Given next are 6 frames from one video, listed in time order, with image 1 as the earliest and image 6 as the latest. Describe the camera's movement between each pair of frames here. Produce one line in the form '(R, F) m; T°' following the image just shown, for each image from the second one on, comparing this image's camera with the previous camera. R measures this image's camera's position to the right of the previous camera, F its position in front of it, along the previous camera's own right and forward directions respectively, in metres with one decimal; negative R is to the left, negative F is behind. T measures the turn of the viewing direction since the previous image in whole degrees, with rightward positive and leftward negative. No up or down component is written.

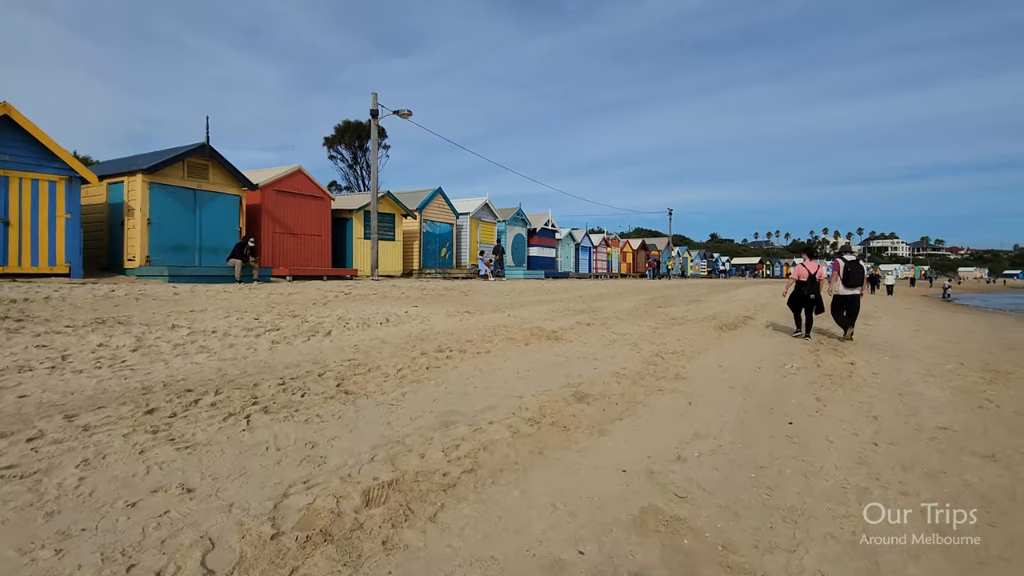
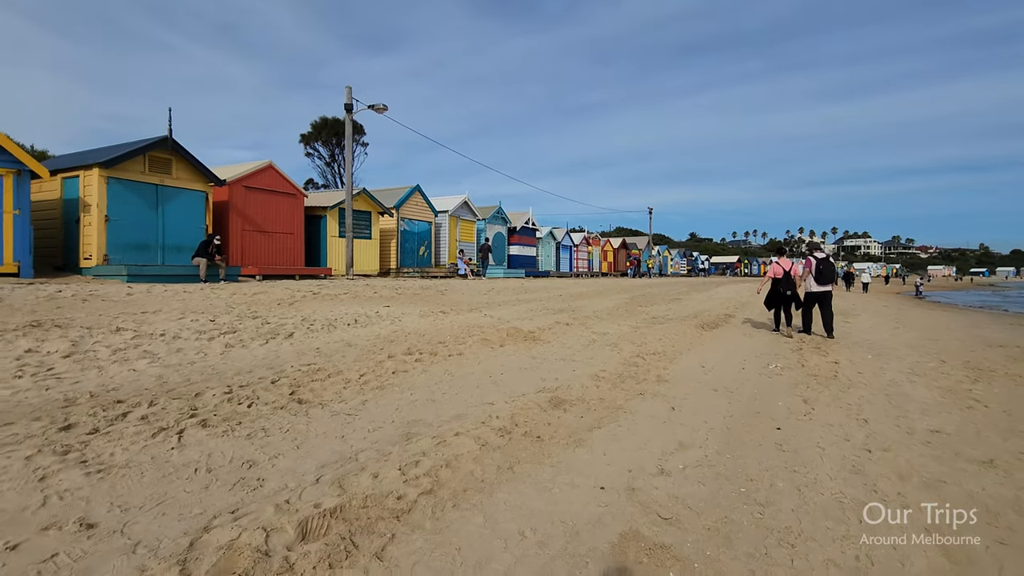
(+0.1, +0.5) m; +2°
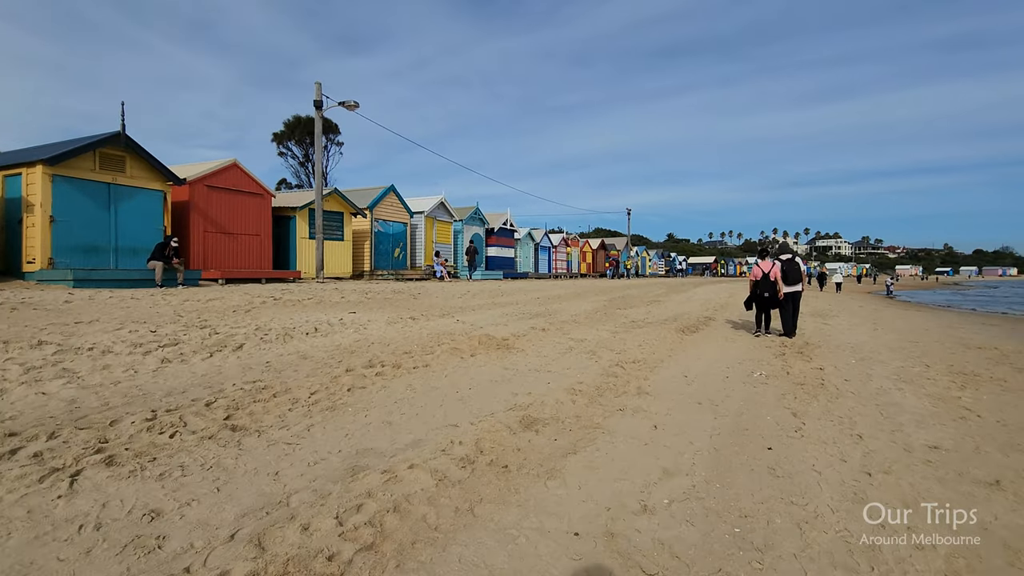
(+0.1, +0.6) m; +2°
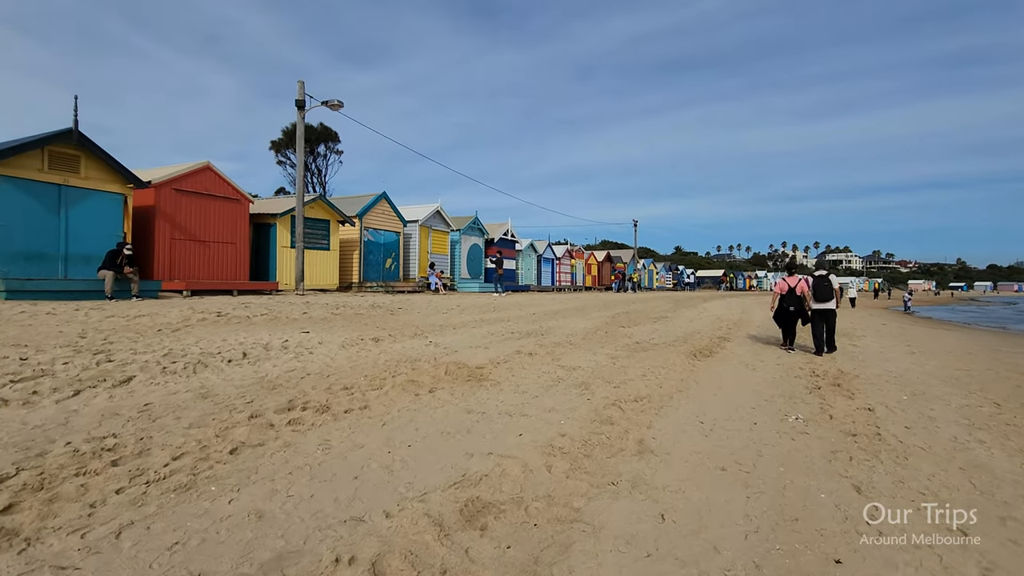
(+0.5, +1.8) m; -1°
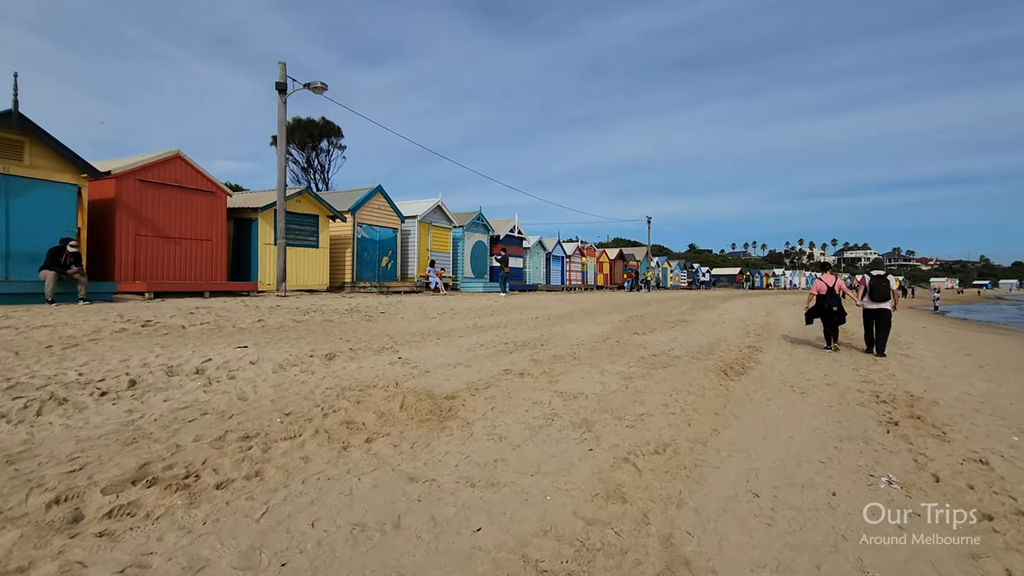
(+0.4, +2.0) m; -1°
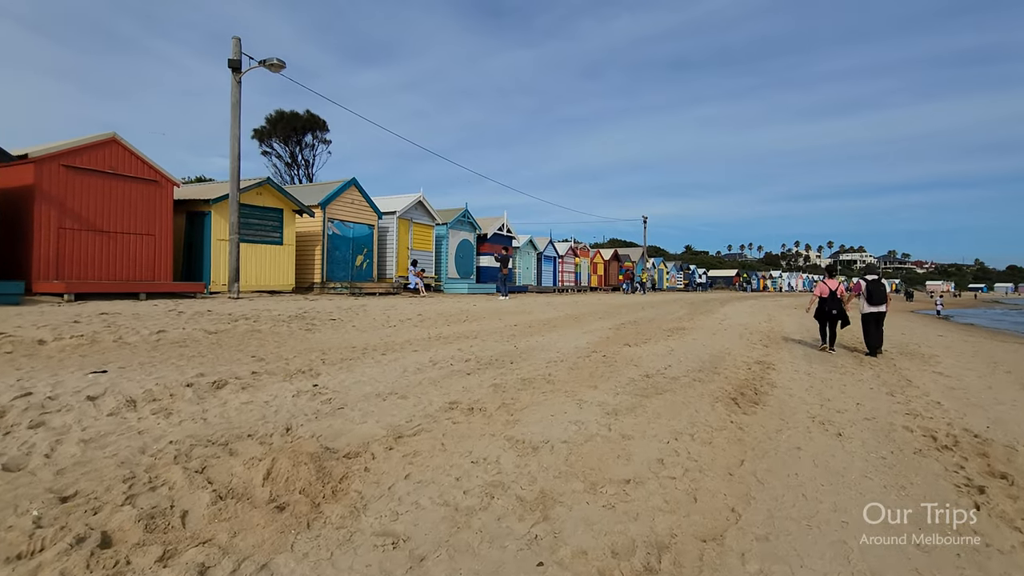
(+0.6, +2.0) m; 0°
